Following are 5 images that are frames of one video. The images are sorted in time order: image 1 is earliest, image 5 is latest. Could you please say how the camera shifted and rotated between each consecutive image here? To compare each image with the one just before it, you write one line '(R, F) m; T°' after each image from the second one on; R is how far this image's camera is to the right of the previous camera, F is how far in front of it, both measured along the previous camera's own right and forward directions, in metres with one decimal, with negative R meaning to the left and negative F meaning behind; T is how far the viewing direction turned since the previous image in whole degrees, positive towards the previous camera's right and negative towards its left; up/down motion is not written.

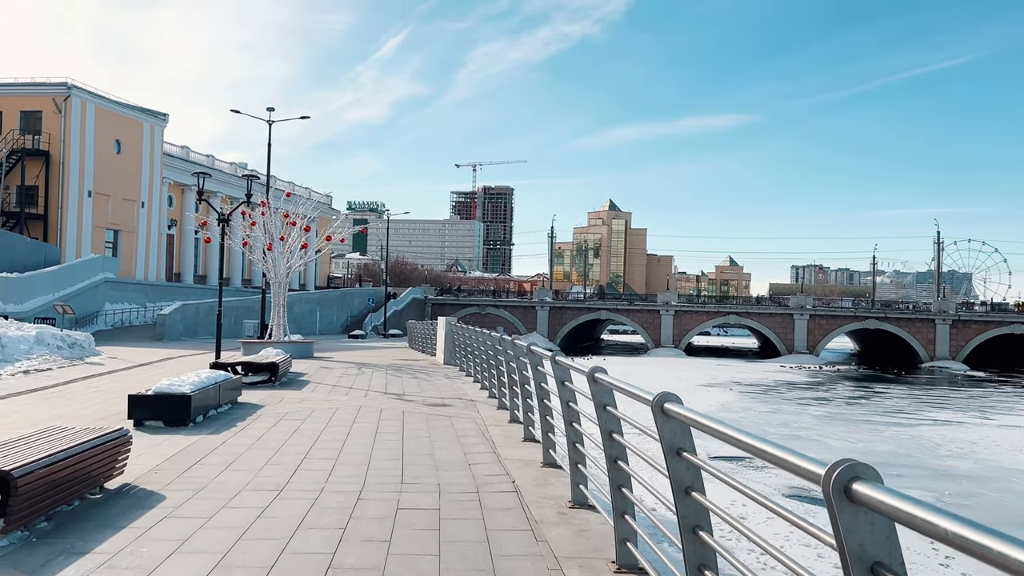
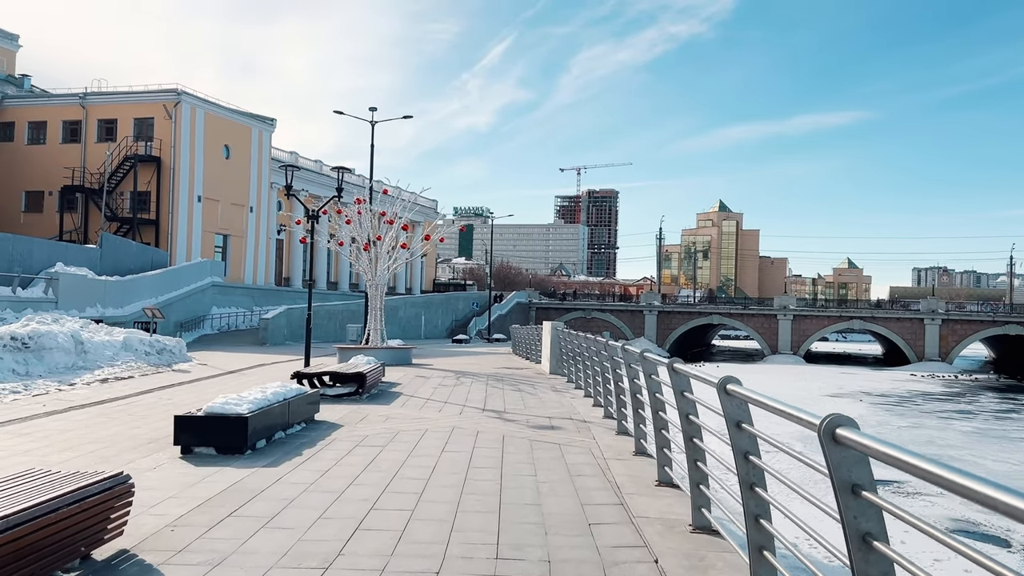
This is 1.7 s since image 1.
(-0.2, +2.2) m; -7°
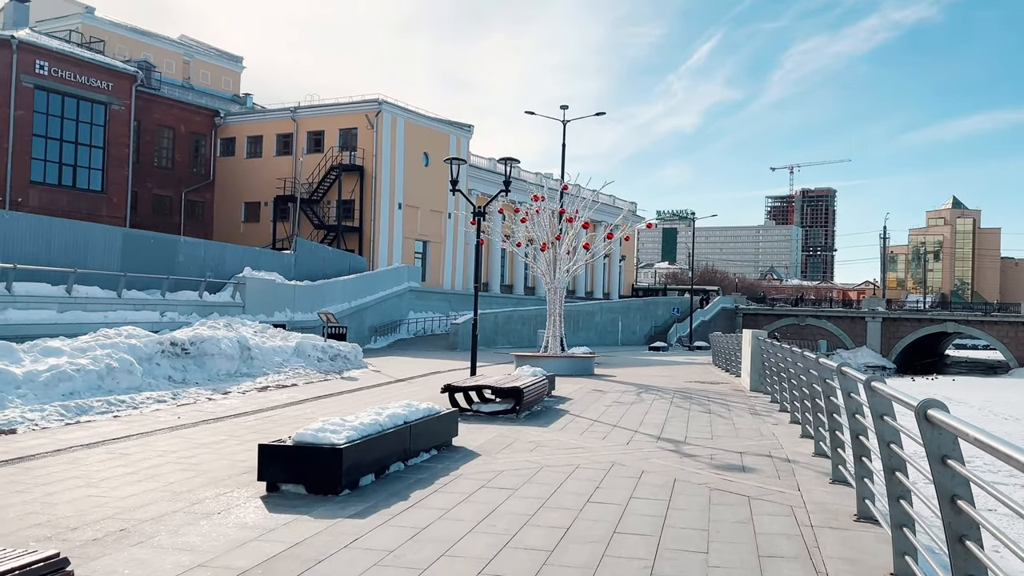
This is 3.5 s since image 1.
(+0.3, +2.2) m; -13°
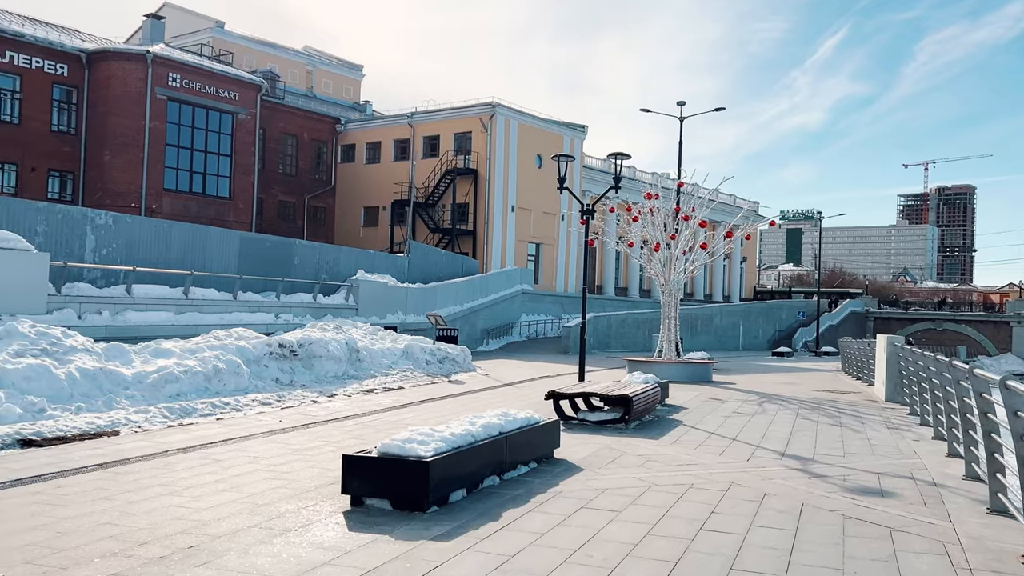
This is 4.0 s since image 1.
(+0.1, +0.7) m; -7°
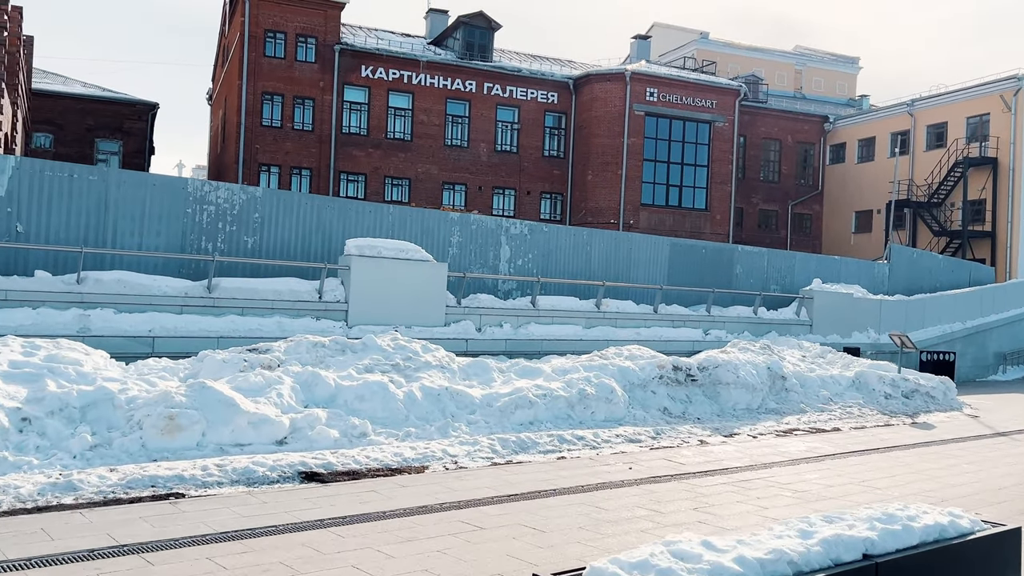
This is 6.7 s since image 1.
(+0.7, +3.3) m; -32°
